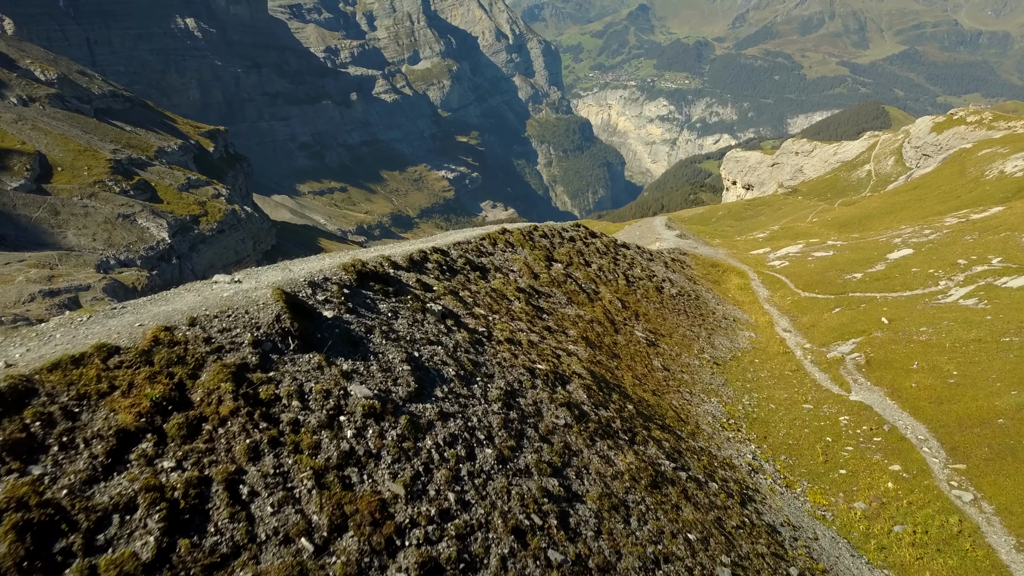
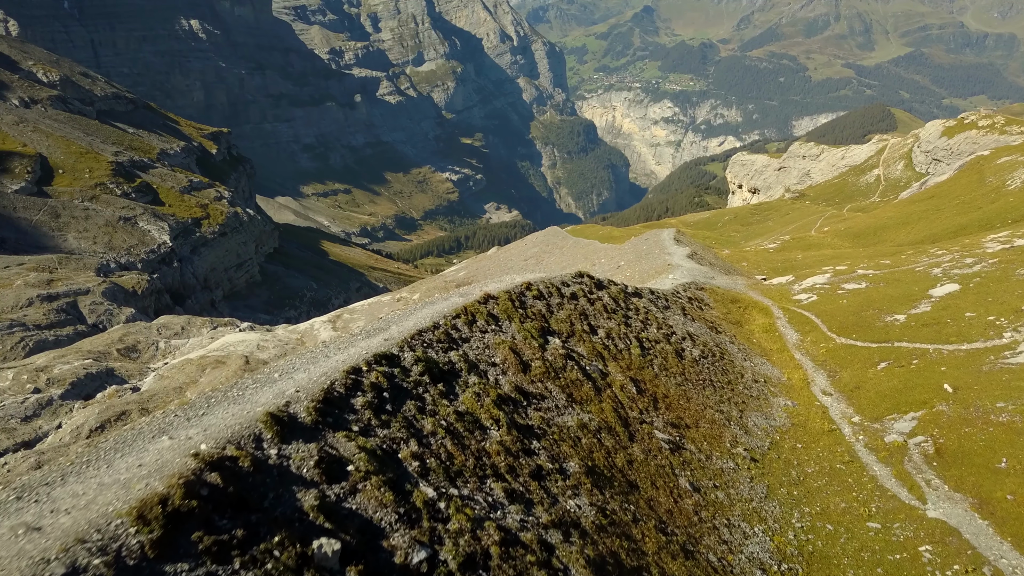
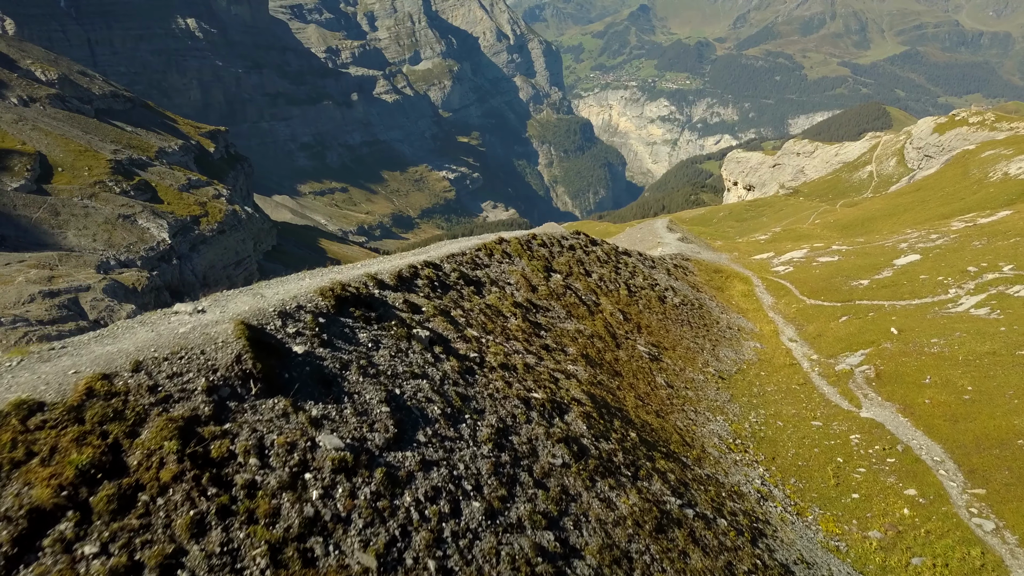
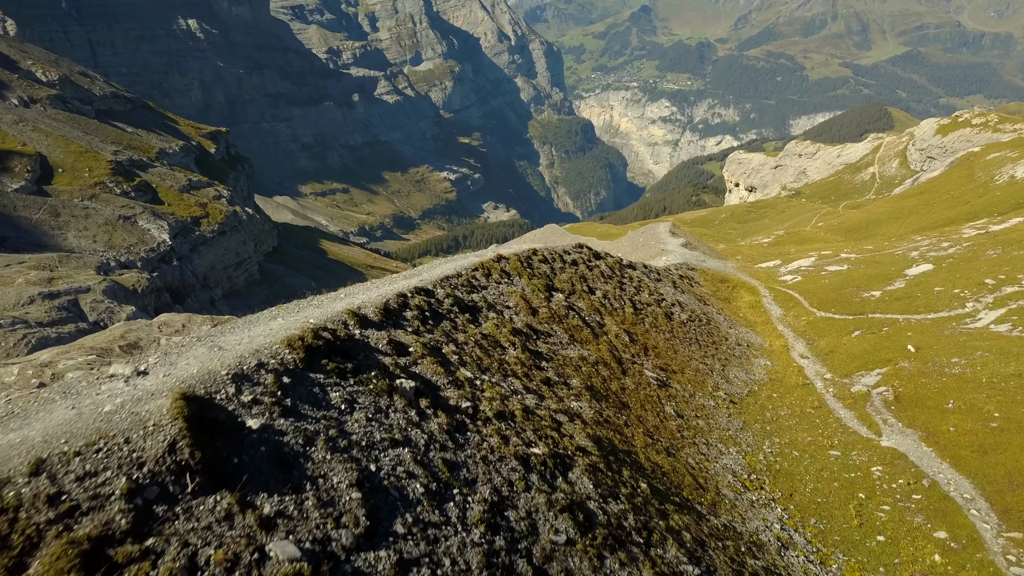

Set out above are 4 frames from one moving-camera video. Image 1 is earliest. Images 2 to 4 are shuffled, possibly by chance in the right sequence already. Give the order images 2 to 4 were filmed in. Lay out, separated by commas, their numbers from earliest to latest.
3, 4, 2
